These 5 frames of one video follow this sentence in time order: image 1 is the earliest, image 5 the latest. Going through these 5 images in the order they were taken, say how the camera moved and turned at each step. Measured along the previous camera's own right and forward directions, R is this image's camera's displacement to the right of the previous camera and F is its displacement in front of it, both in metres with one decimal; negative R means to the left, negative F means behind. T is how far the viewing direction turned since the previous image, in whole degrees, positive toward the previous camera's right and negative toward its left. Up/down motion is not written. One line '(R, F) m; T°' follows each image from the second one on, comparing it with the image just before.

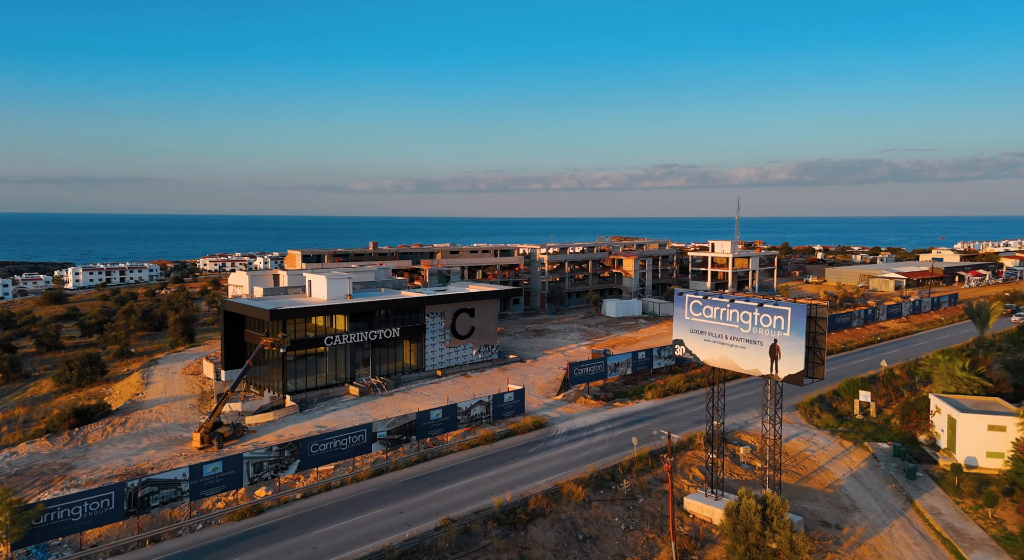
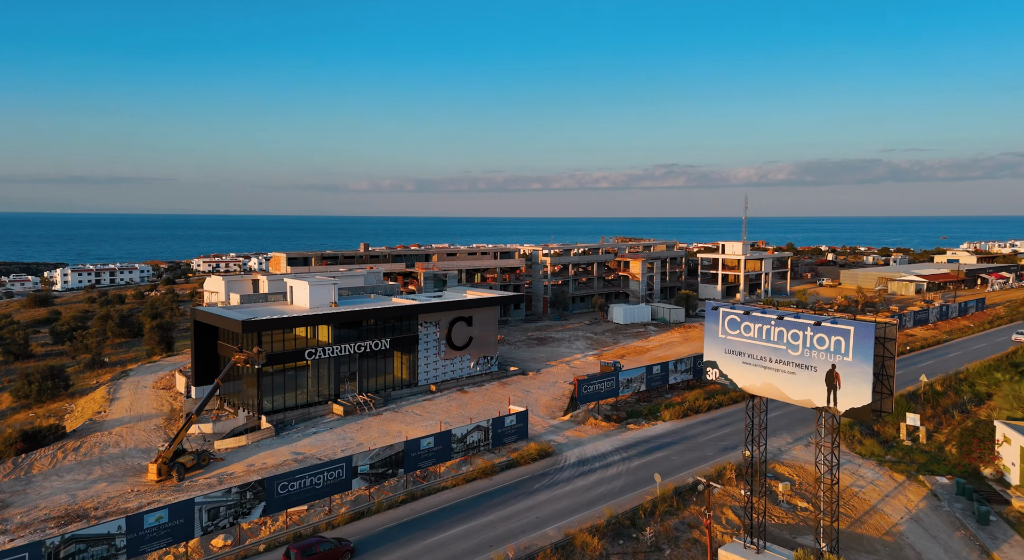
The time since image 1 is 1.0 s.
(-0.1, +5.3) m; 0°
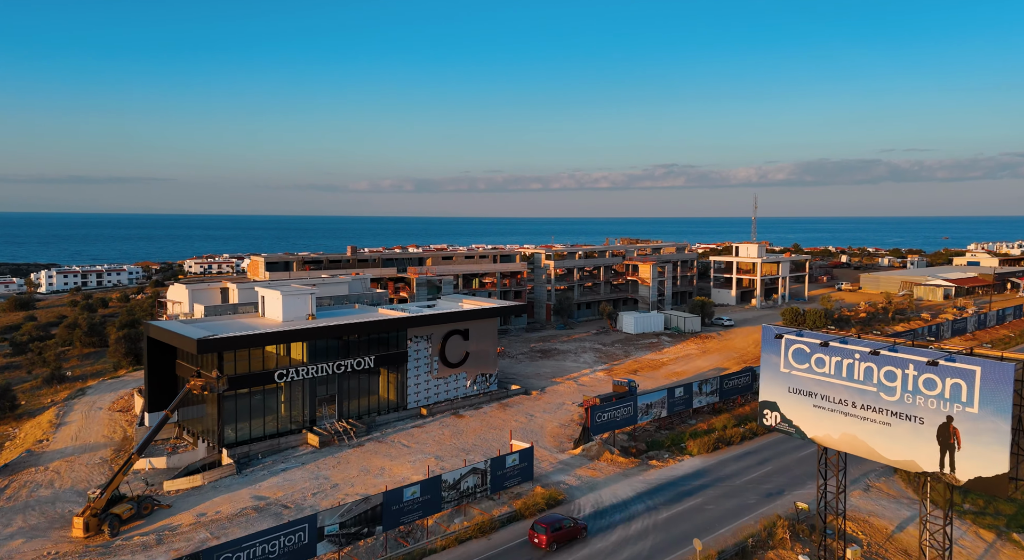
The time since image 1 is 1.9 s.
(-0.1, +6.4) m; 0°
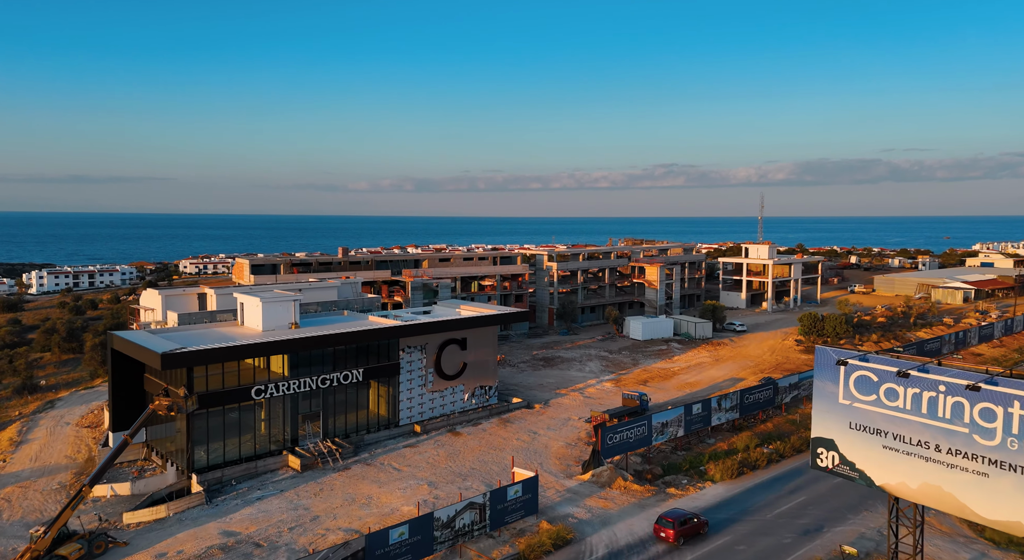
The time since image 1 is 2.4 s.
(-0.1, +3.9) m; 0°
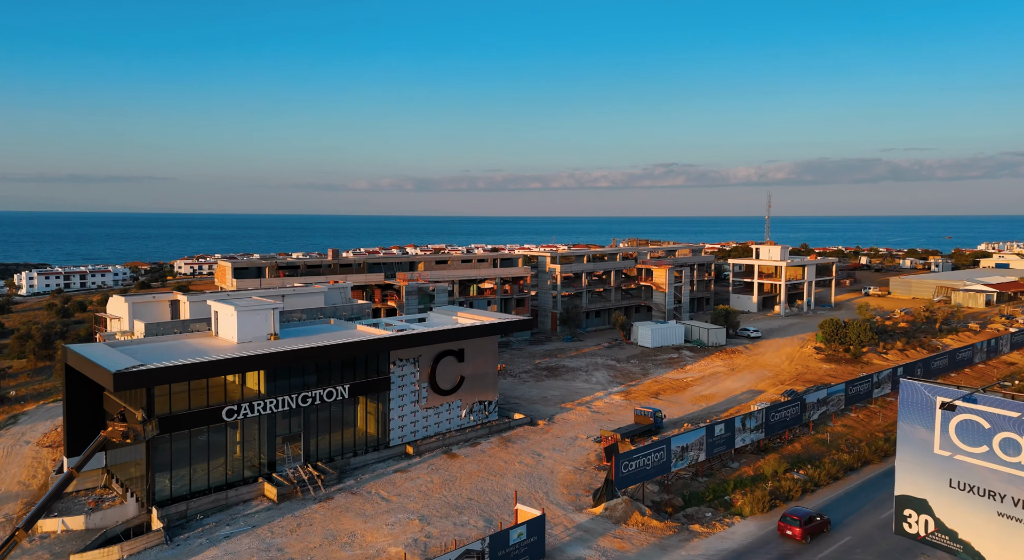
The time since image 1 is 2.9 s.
(-0.1, +4.1) m; 0°
